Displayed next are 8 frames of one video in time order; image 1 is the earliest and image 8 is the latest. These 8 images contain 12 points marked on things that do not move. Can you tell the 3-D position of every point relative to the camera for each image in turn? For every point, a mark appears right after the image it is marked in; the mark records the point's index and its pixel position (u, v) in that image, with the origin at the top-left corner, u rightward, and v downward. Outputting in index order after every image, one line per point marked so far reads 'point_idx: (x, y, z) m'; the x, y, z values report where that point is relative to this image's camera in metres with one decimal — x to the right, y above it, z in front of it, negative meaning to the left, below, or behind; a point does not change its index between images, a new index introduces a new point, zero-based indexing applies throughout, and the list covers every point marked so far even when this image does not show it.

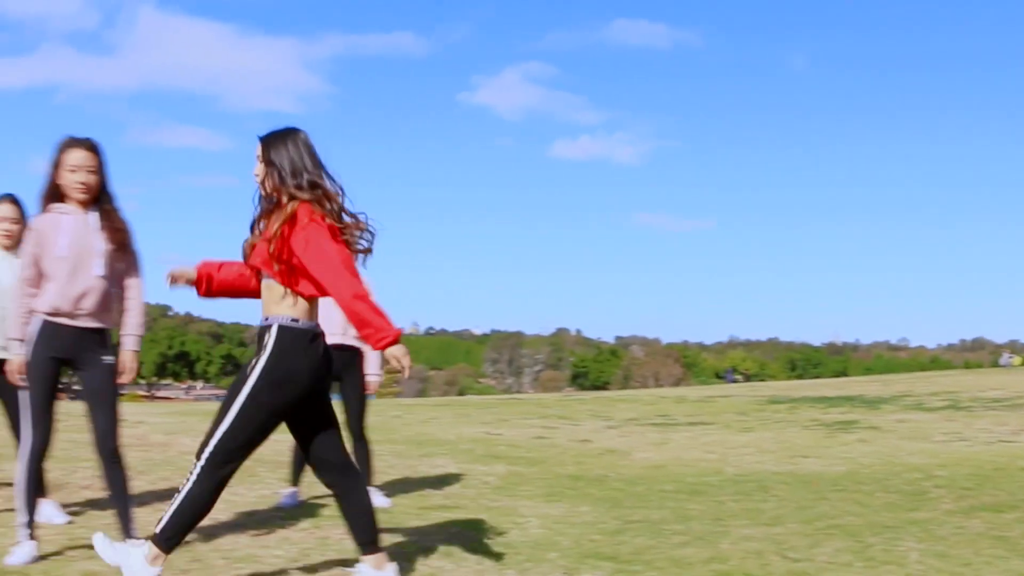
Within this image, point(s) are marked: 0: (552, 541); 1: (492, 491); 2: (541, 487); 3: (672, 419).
0: (+0.2, -1.1, +5.7) m
1: (-0.1, -1.2, +7.3) m
2: (+0.2, -1.1, +7.6) m
3: (+1.4, -1.2, +11.7) m
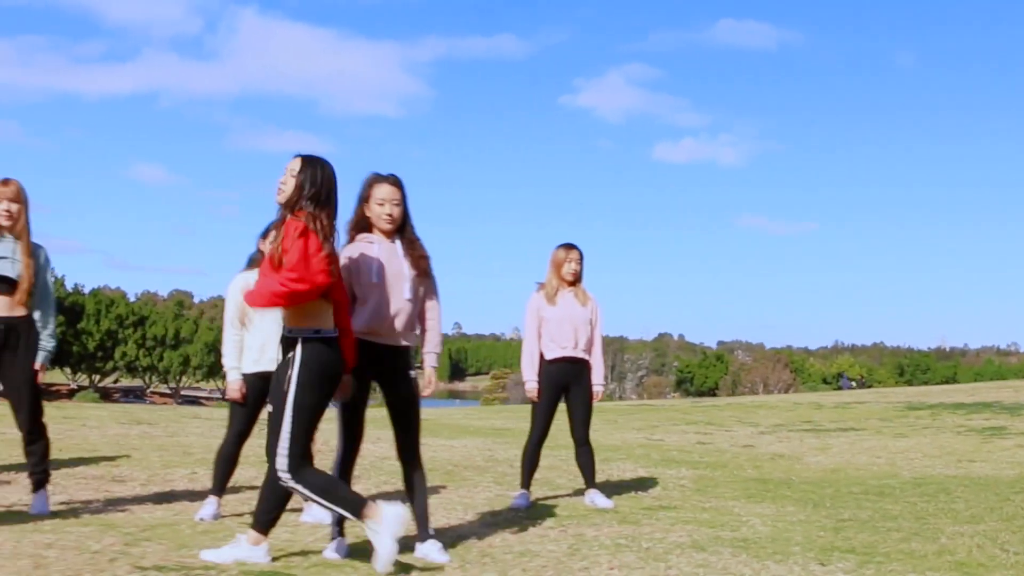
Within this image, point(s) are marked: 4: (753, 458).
0: (+1.3, -1.2, +6.2) m
1: (+1.1, -1.3, +7.8) m
2: (+1.4, -1.2, +8.0) m
3: (+2.8, -1.3, +12.1) m
4: (+1.8, -1.2, +9.6) m
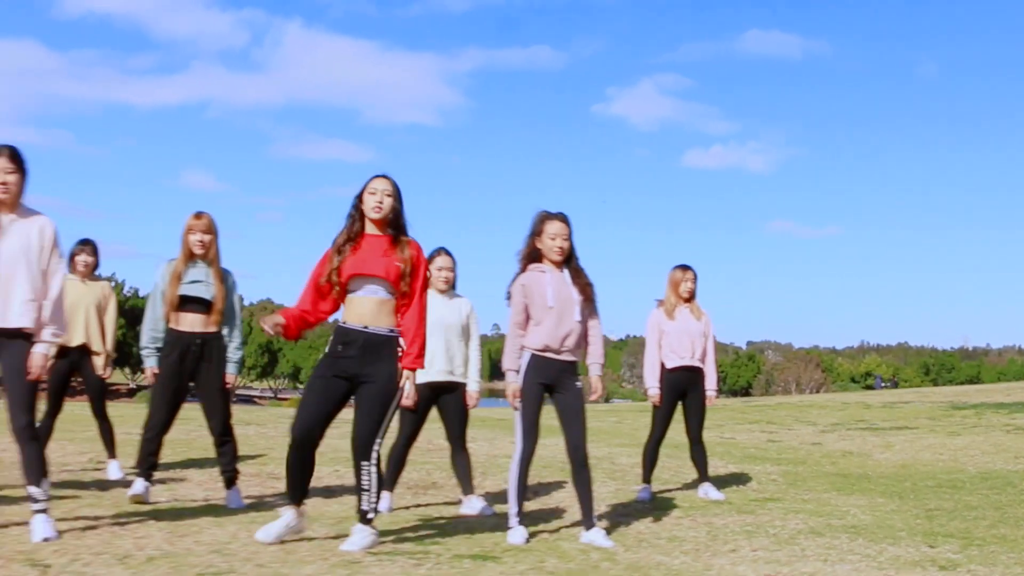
0: (+2.0, -1.3, +7.1) m
1: (+1.8, -1.4, +8.7) m
2: (+2.1, -1.3, +8.9) m
3: (+3.6, -1.3, +13.0) m
4: (+2.5, -1.3, +10.5) m
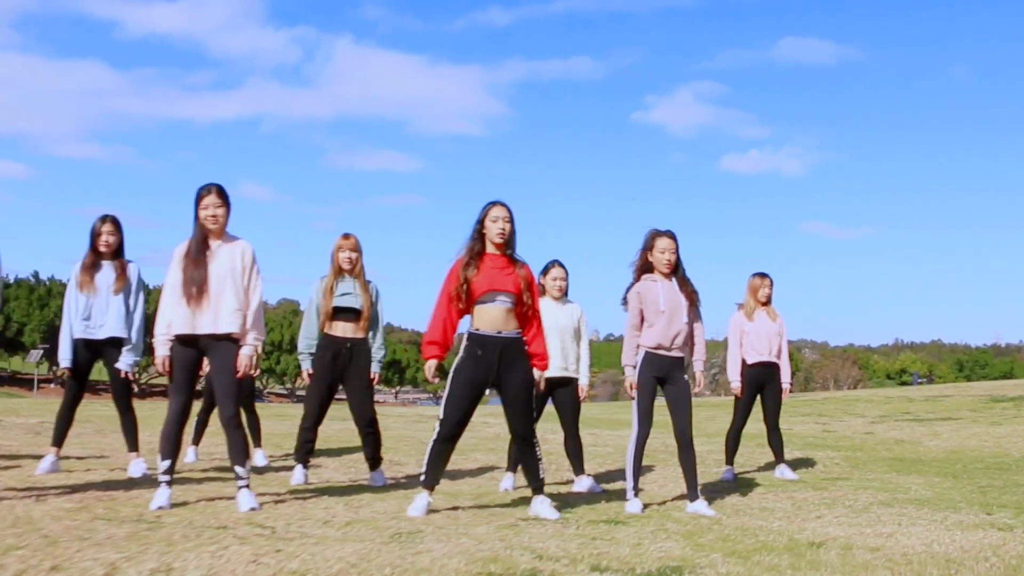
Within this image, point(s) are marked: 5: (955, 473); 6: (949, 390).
0: (+2.7, -1.3, +8.1) m
1: (+2.5, -1.4, +9.7) m
2: (+2.8, -1.3, +10.0) m
3: (+4.3, -1.3, +14.0) m
4: (+3.2, -1.4, +11.6) m
5: (+3.2, -1.3, +9.5) m
6: (+5.6, -1.3, +16.9) m
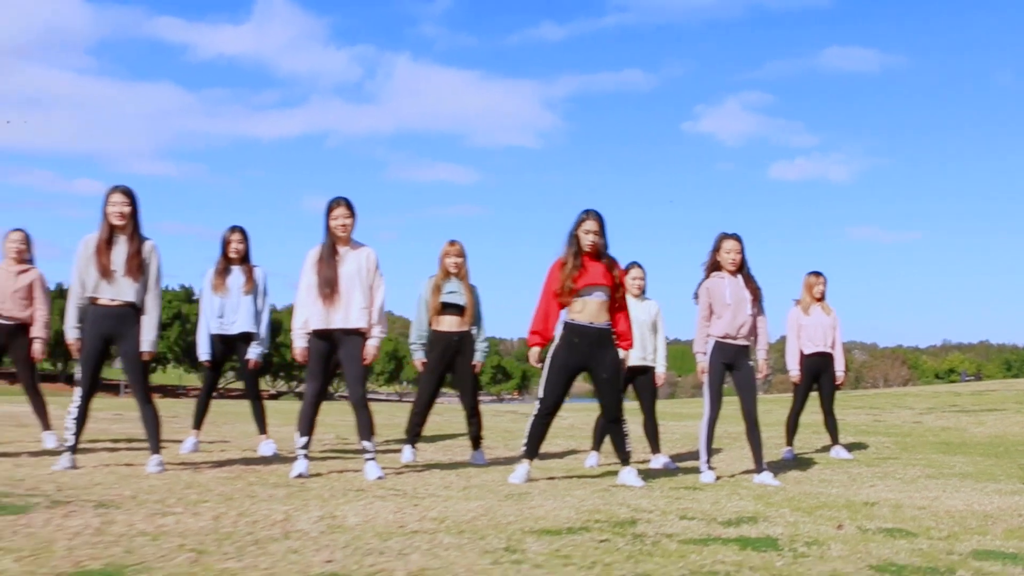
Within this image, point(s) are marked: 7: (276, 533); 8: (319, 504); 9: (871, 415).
0: (+3.3, -1.3, +9.0) m
1: (+3.1, -1.4, +10.6) m
2: (+3.5, -1.3, +10.8) m
3: (+5.1, -1.3, +14.8) m
4: (+3.9, -1.3, +12.4) m
5: (+3.8, -1.3, +10.4) m
6: (+6.5, -1.3, +17.7) m
7: (-0.9, -1.0, +5.3) m
8: (-0.9, -1.0, +6.3) m
9: (+5.0, -1.8, +18.5) m
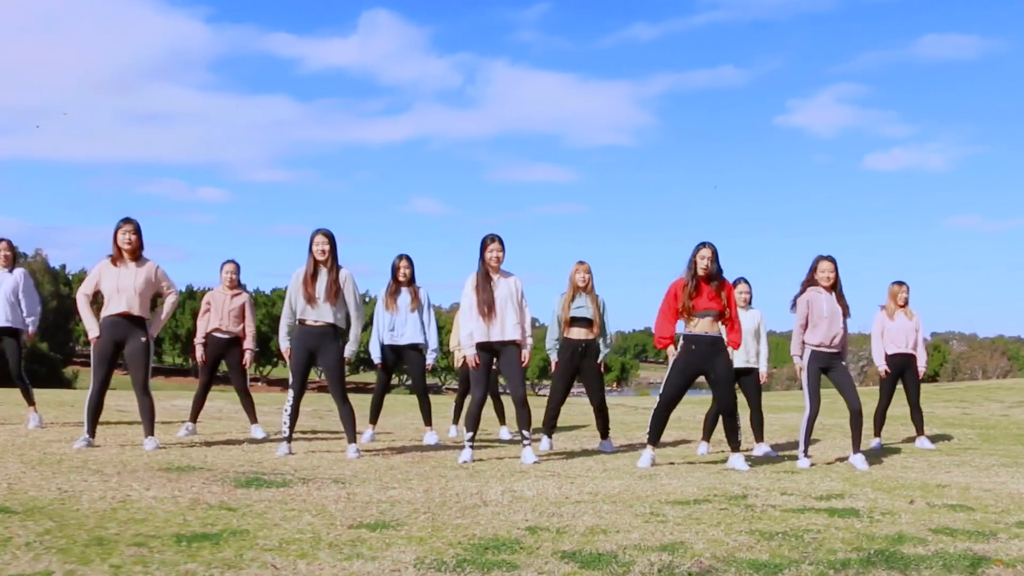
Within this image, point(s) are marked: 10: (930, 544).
0: (+4.3, -1.4, +10.5) m
1: (+4.3, -1.5, +12.1) m
2: (+4.6, -1.4, +12.3) m
3: (+6.5, -1.4, +16.2) m
4: (+5.2, -1.4, +13.9) m
5: (+4.9, -1.4, +11.8) m
6: (+8.1, -1.3, +18.9) m
7: (-0.2, -1.1, +7.1) m
8: (-0.1, -1.2, +8.1) m
9: (+6.7, -1.8, +19.9) m
10: (+1.7, -1.1, +5.5) m
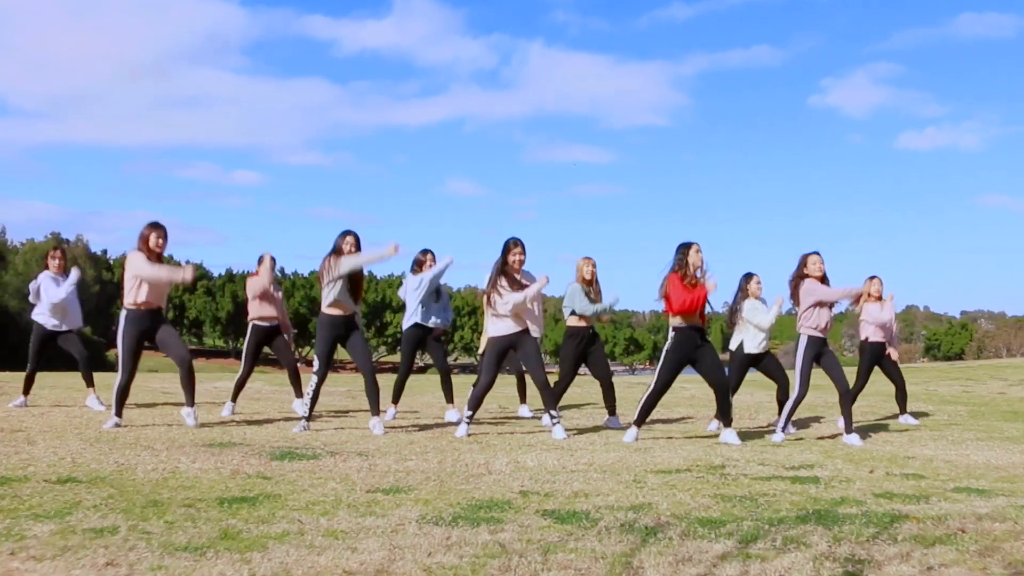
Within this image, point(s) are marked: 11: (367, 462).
0: (+4.4, -1.3, +11.3) m
1: (+4.4, -1.3, +12.9) m
2: (+4.7, -1.3, +13.1) m
3: (+6.8, -1.2, +16.9) m
4: (+5.4, -1.2, +14.6) m
5: (+5.0, -1.3, +12.6) m
6: (+8.4, -1.0, +19.6) m
7: (-0.2, -1.1, +8.0) m
8: (-0.1, -1.1, +9.0) m
9: (+7.0, -1.5, +20.6) m
10: (+1.7, -1.0, +6.3) m
11: (-0.9, -1.1, +8.3) m
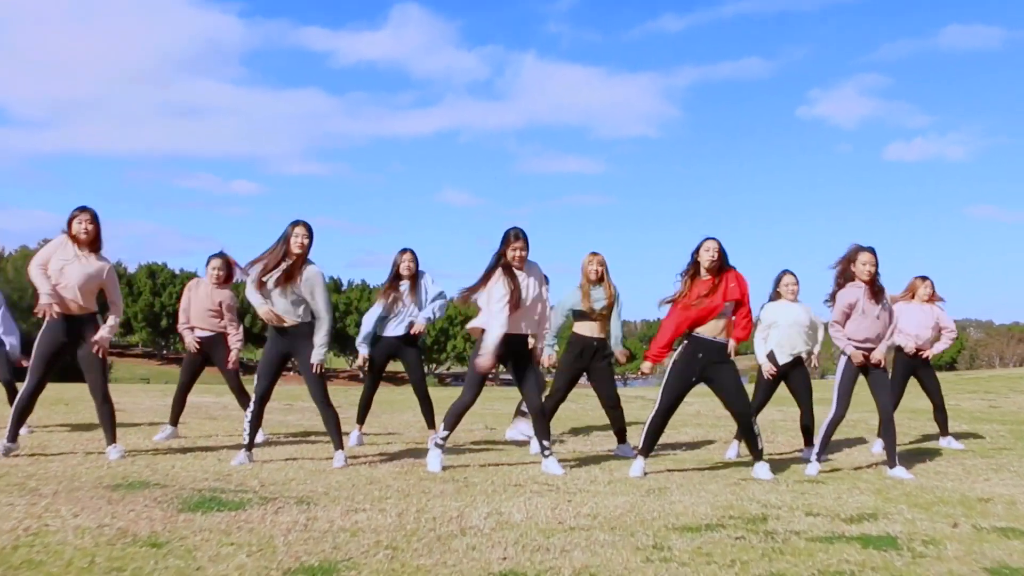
0: (+4.3, -1.3, +9.4) m
1: (+4.3, -1.3, +11.1) m
2: (+4.6, -1.3, +11.2) m
3: (+6.6, -1.2, +15.1) m
4: (+5.2, -1.3, +12.8) m
5: (+4.9, -1.3, +10.7) m
6: (+8.2, -1.1, +17.8) m
7: (-0.3, -1.1, +6.1) m
8: (-0.2, -1.2, +7.1) m
9: (+6.9, -1.6, +18.8) m
10: (+1.6, -1.0, +4.5) m
11: (-1.0, -1.1, +6.4) m
